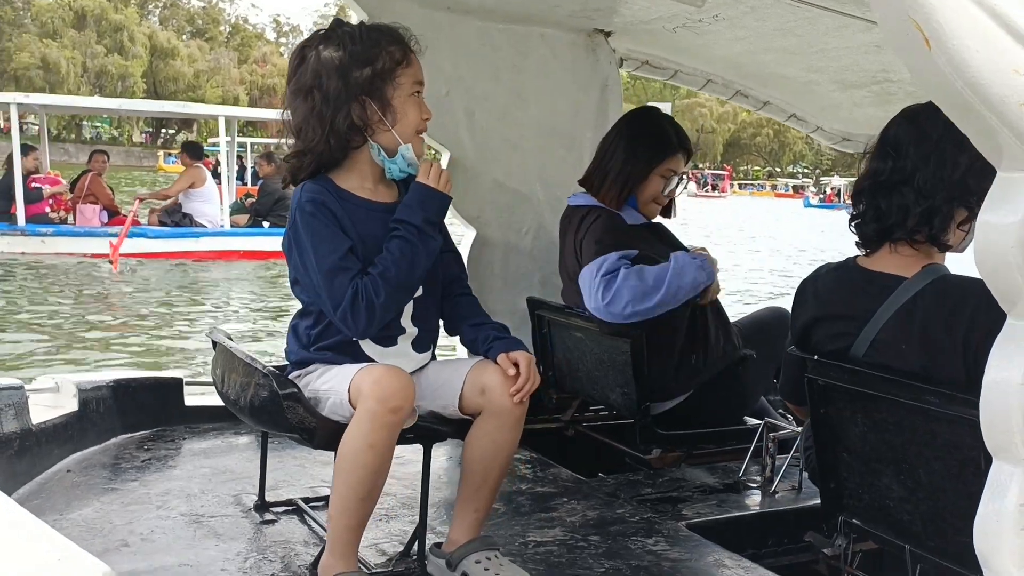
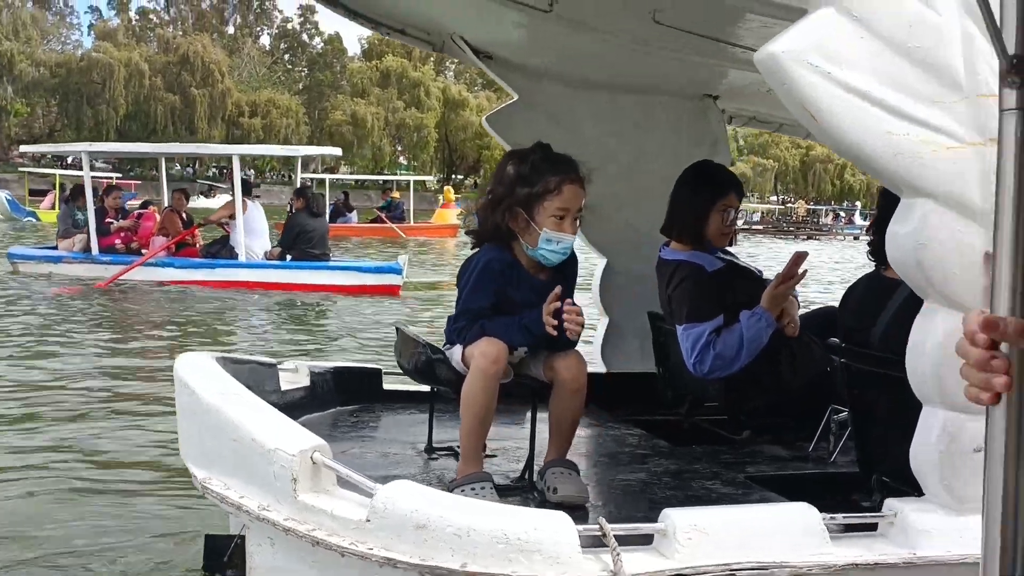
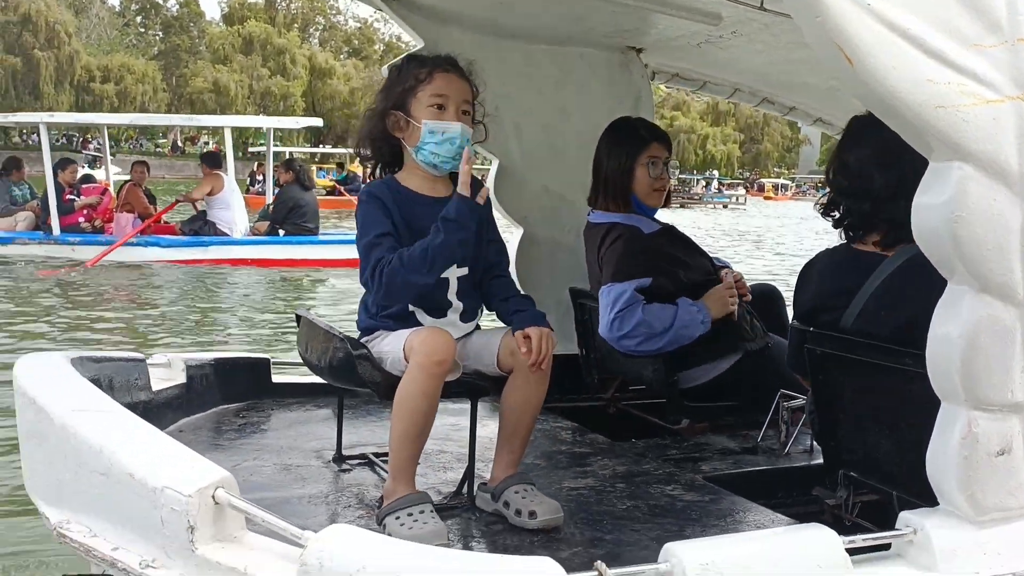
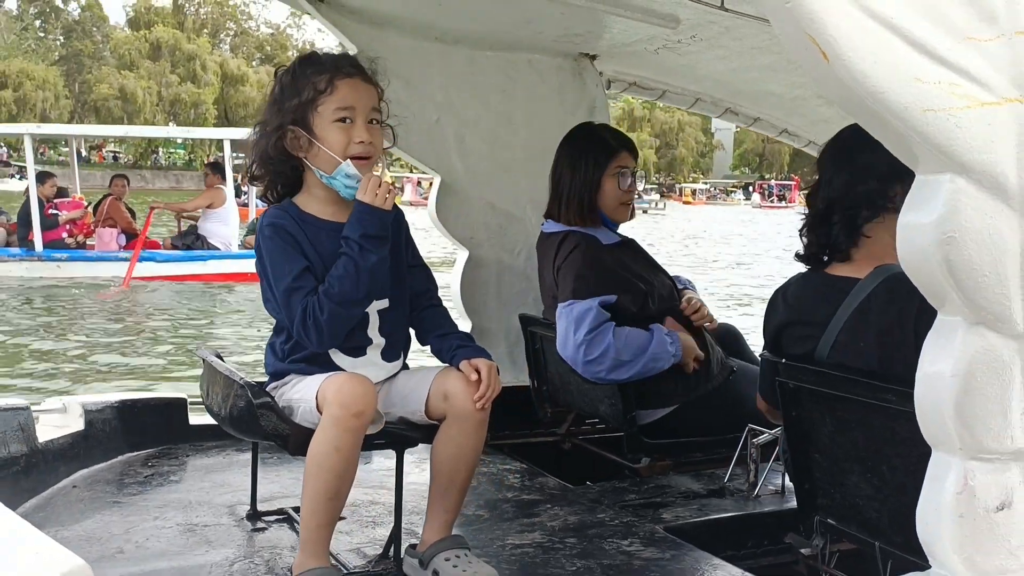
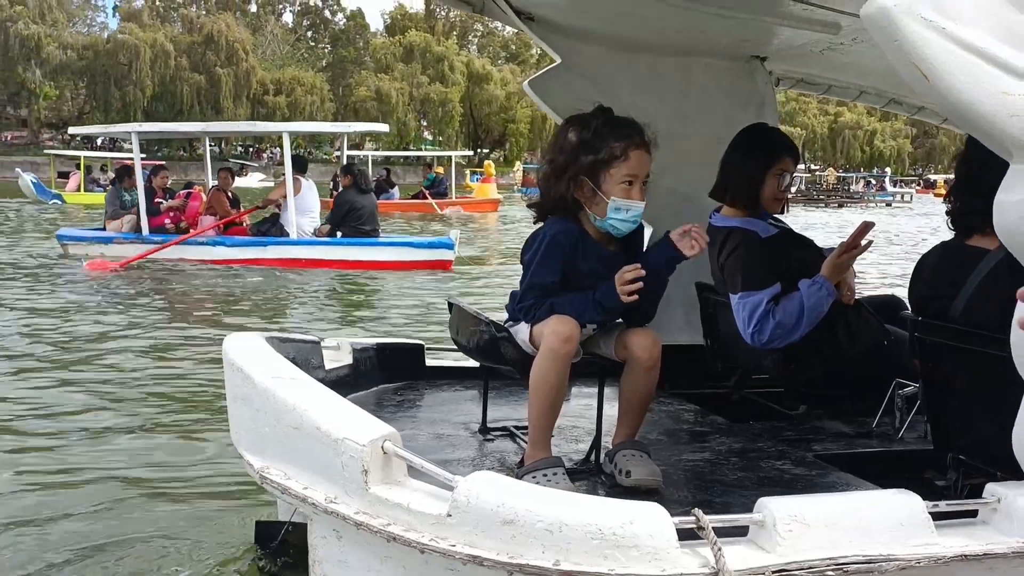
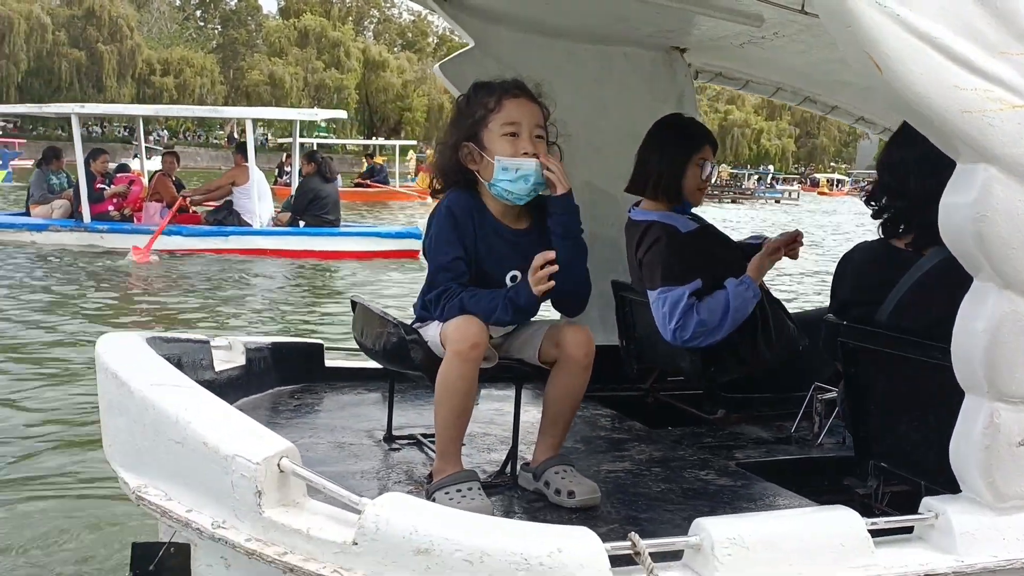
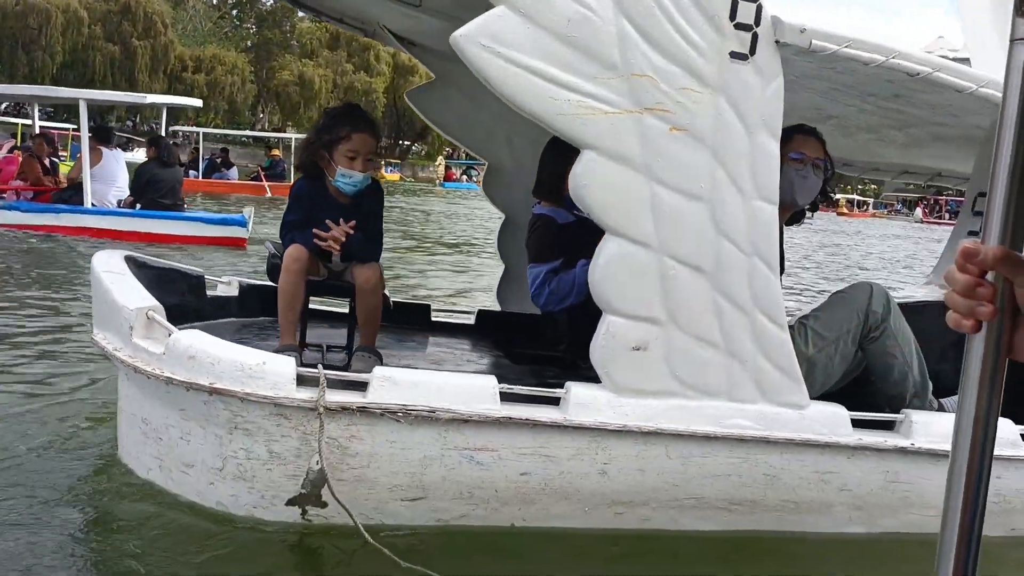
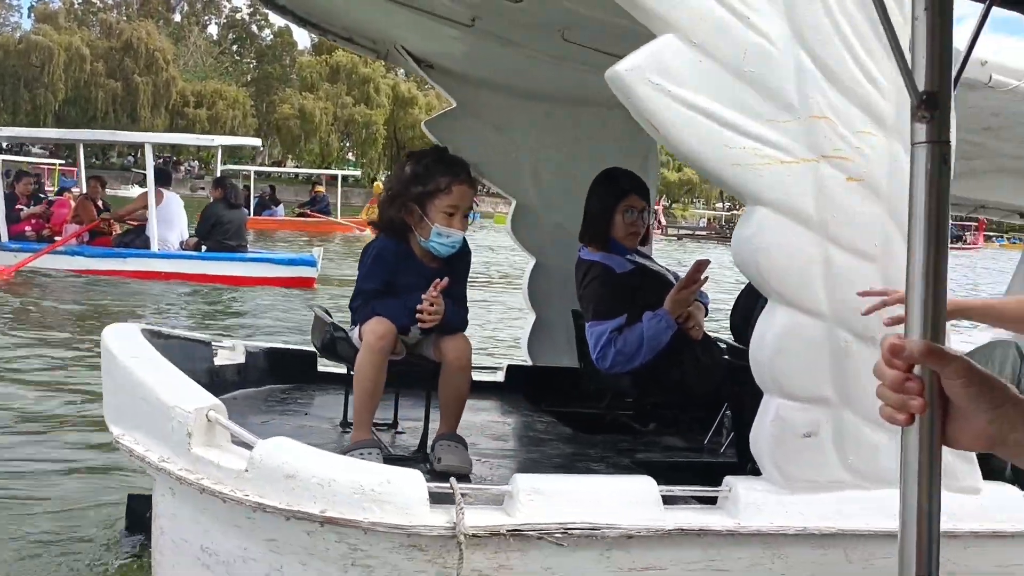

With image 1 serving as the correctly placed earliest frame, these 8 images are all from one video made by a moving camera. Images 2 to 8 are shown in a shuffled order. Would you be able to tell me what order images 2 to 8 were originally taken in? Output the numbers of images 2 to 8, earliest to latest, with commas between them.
4, 3, 6, 5, 2, 8, 7
